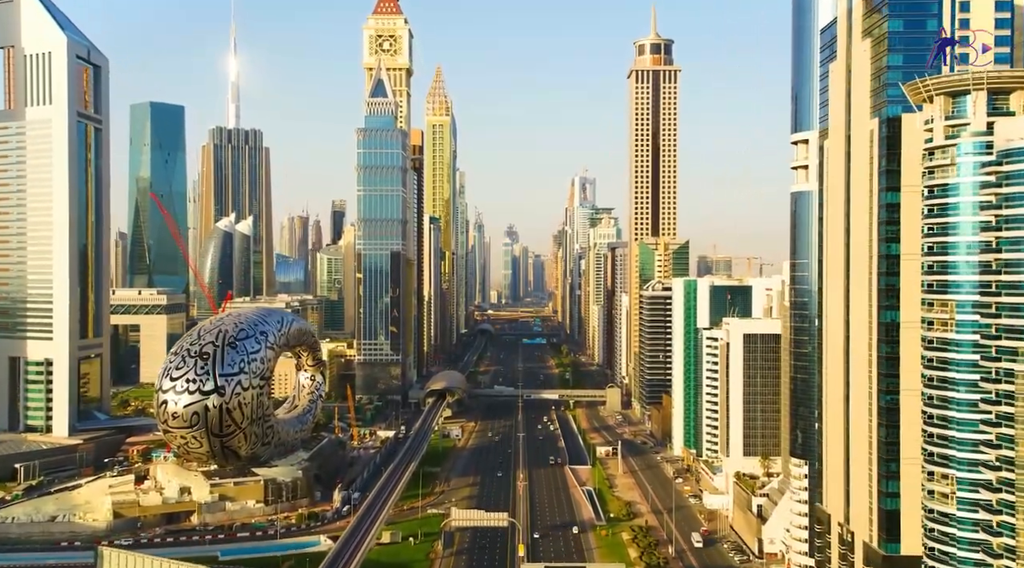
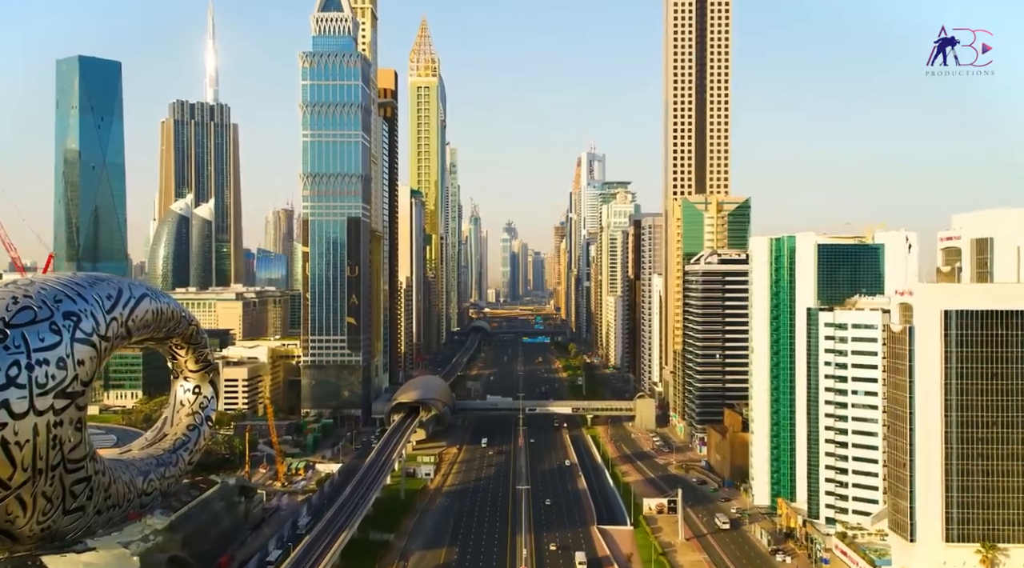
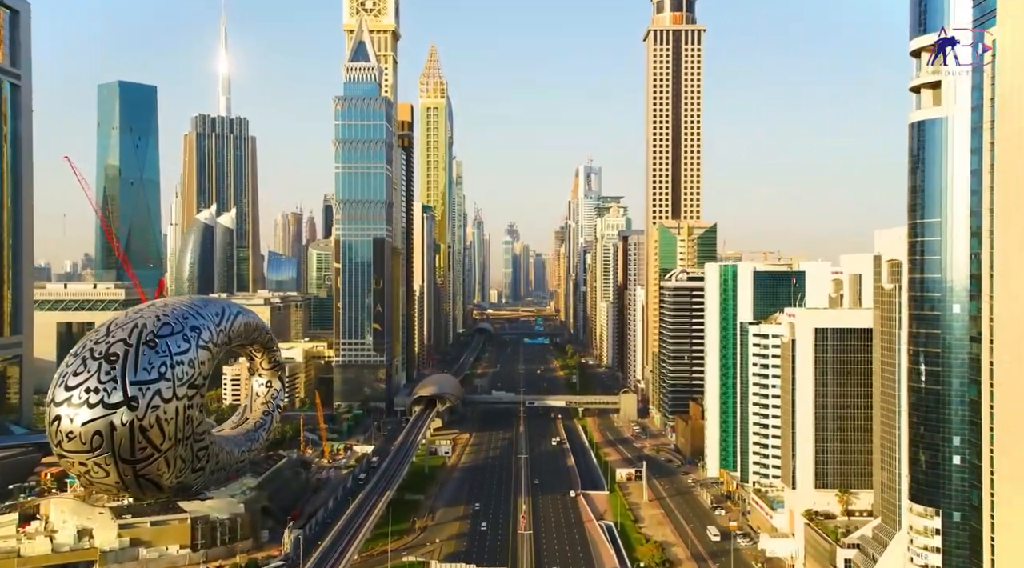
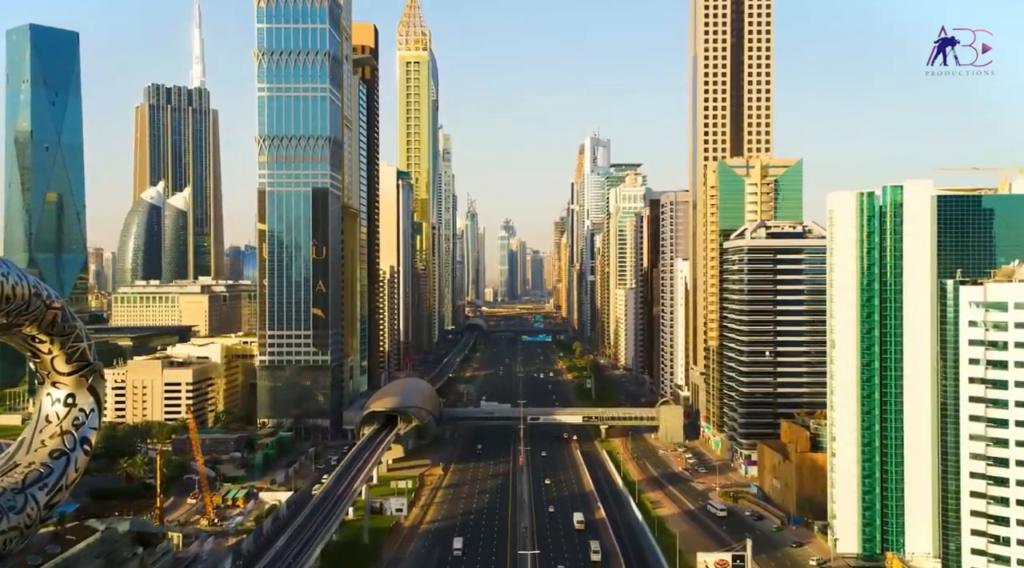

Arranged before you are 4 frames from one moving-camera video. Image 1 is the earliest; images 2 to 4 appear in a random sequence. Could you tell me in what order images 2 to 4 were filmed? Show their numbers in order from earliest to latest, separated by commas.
3, 2, 4
